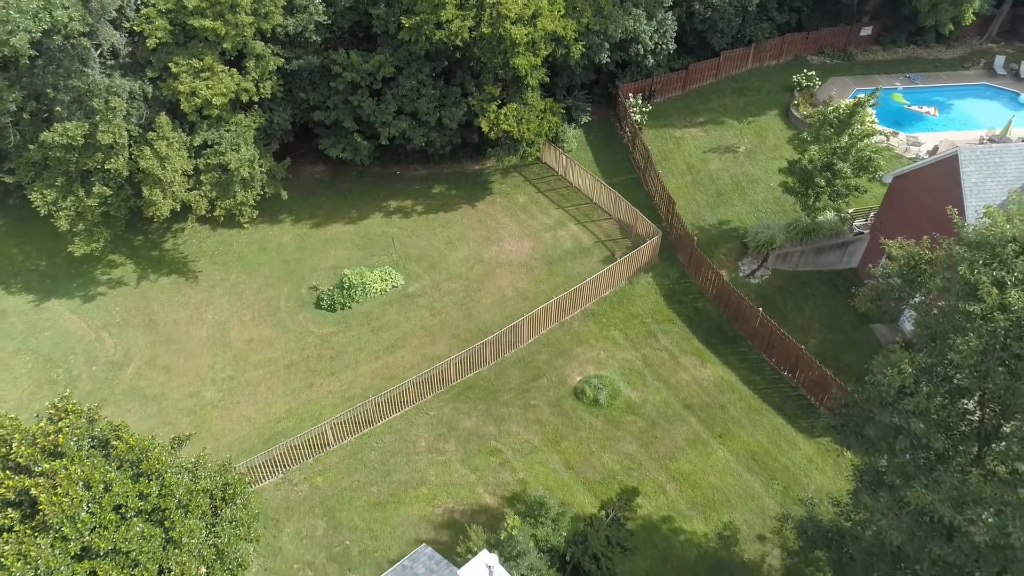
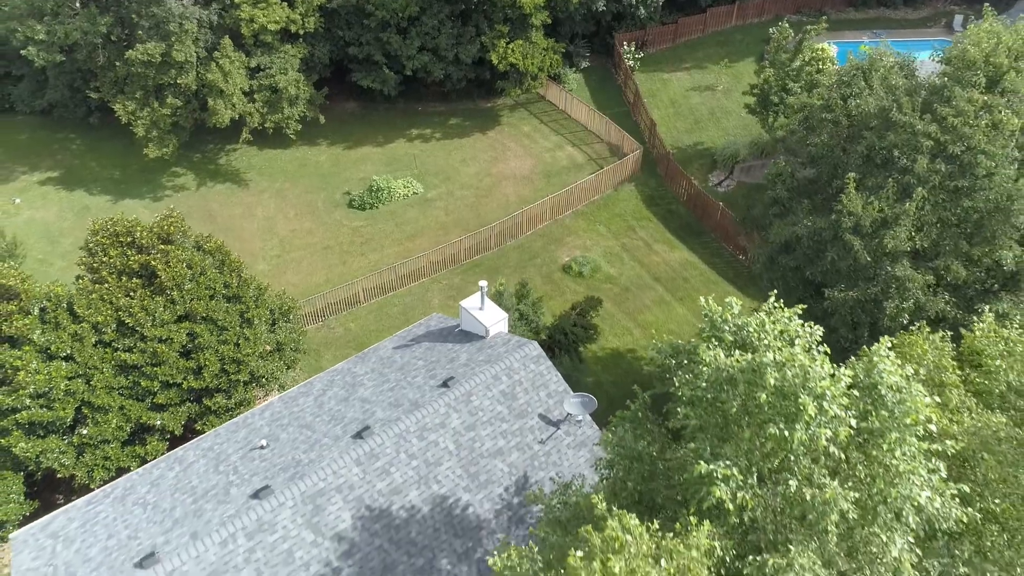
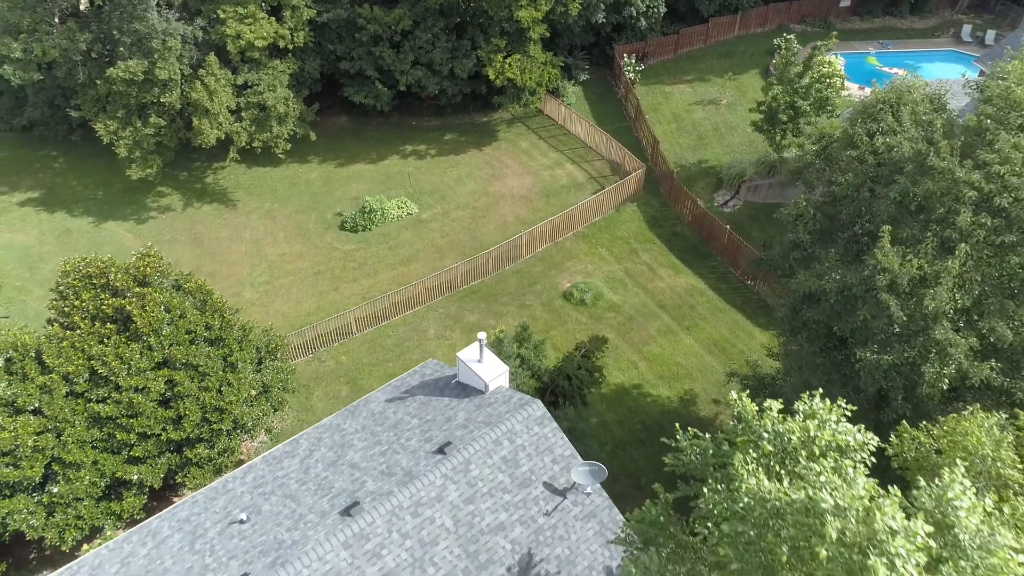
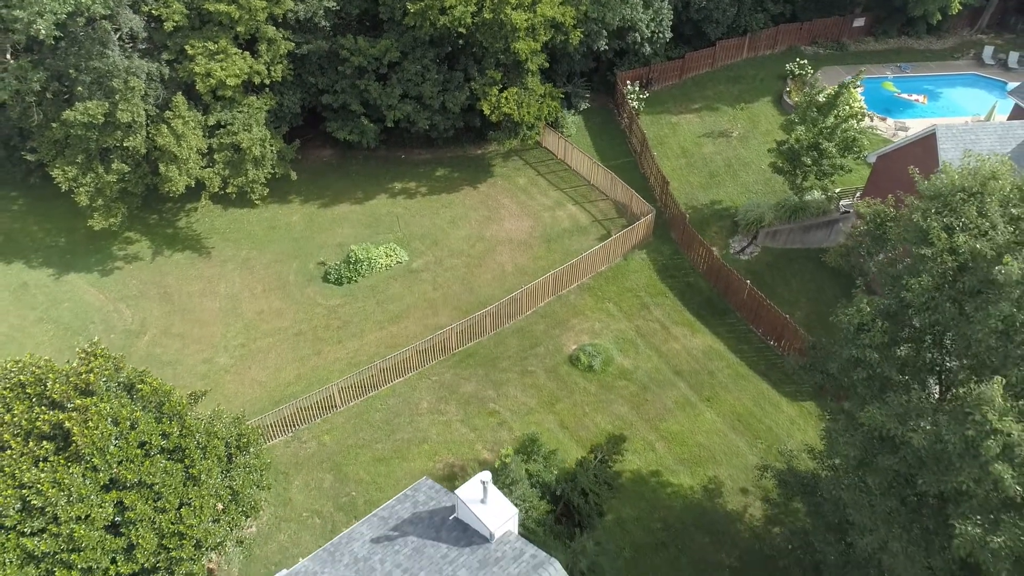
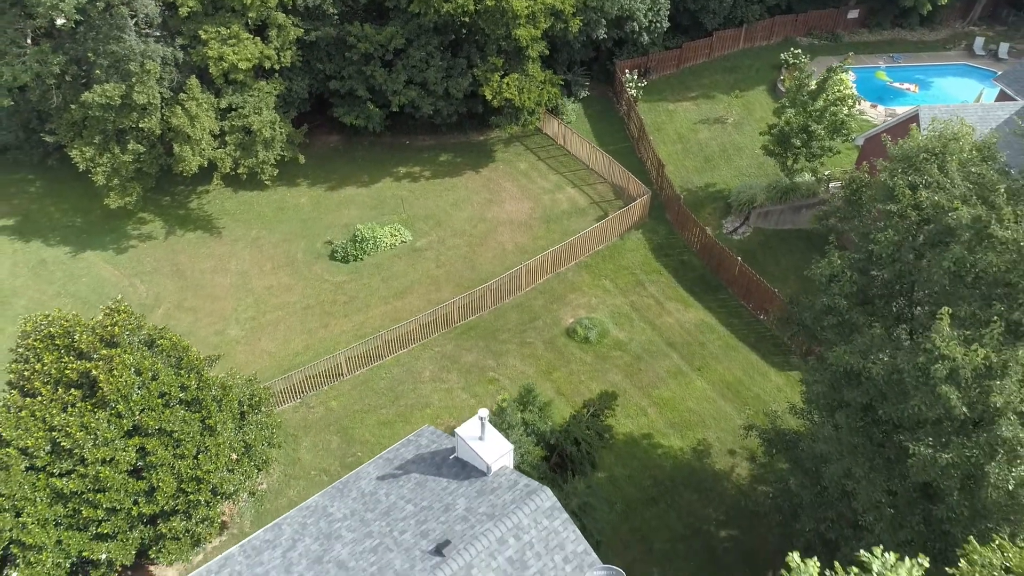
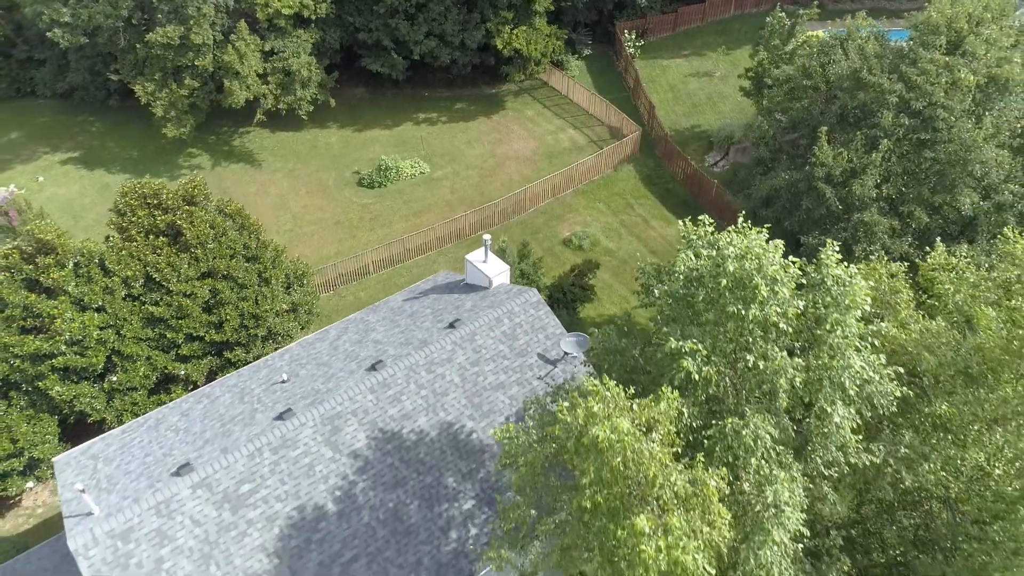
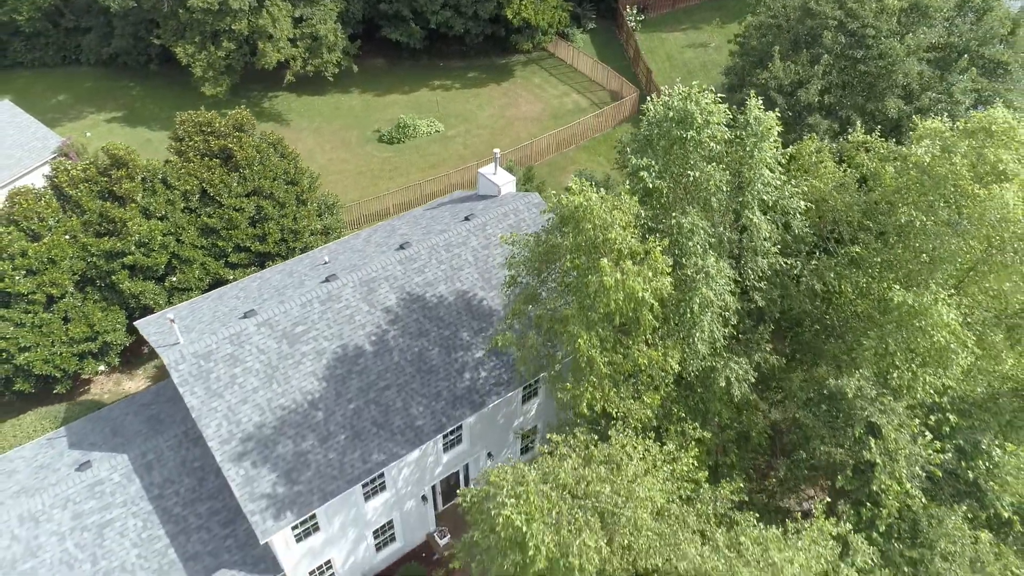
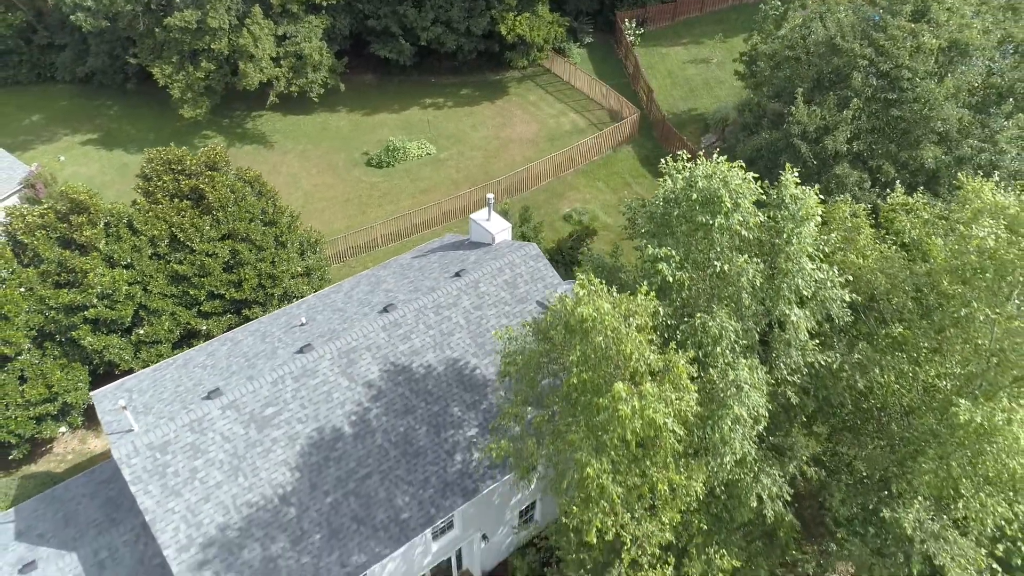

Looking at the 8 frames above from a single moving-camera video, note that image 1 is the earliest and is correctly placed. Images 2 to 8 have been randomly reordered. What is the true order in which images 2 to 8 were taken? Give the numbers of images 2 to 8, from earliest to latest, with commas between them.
4, 5, 3, 2, 6, 8, 7
